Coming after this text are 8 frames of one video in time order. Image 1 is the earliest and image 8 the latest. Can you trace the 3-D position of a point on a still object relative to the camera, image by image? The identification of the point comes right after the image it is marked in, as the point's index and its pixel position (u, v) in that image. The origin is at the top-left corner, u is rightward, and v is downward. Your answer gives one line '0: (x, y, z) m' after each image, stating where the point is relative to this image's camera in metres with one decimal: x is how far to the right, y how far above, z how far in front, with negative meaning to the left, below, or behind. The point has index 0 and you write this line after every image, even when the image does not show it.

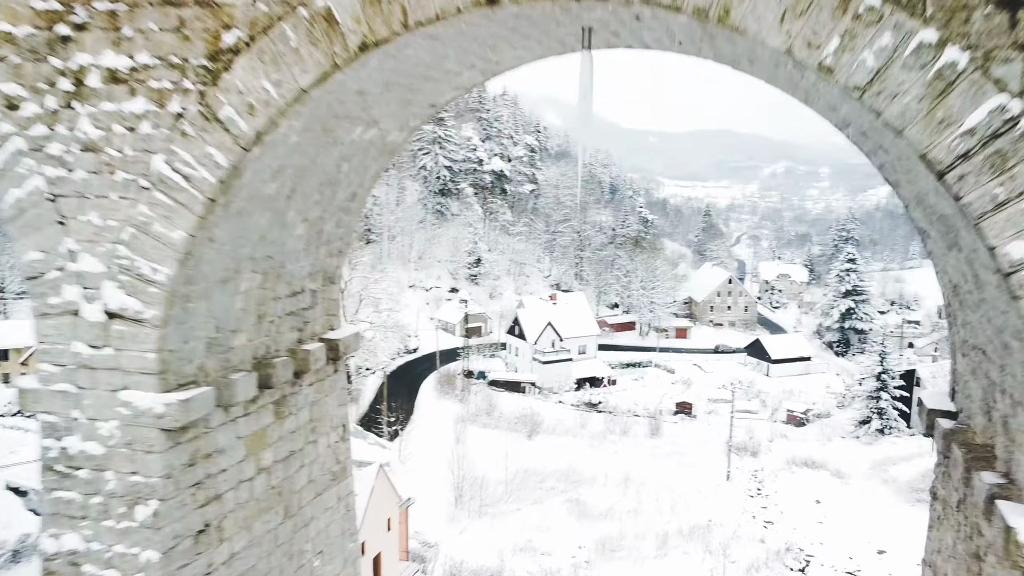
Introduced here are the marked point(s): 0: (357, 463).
0: (-2.7, -3.0, +14.3) m
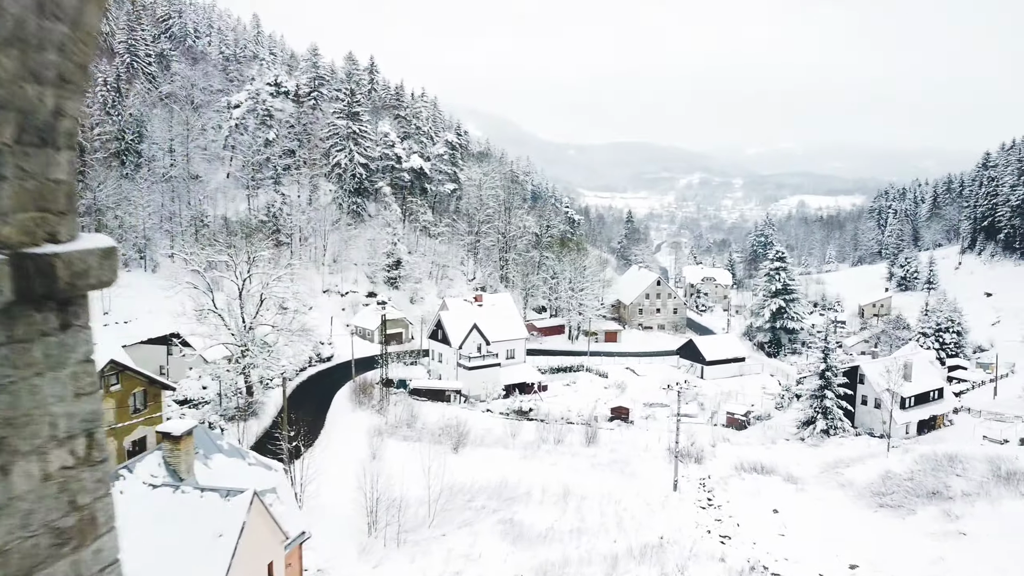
0: (-3.8, -2.6, +10.8) m
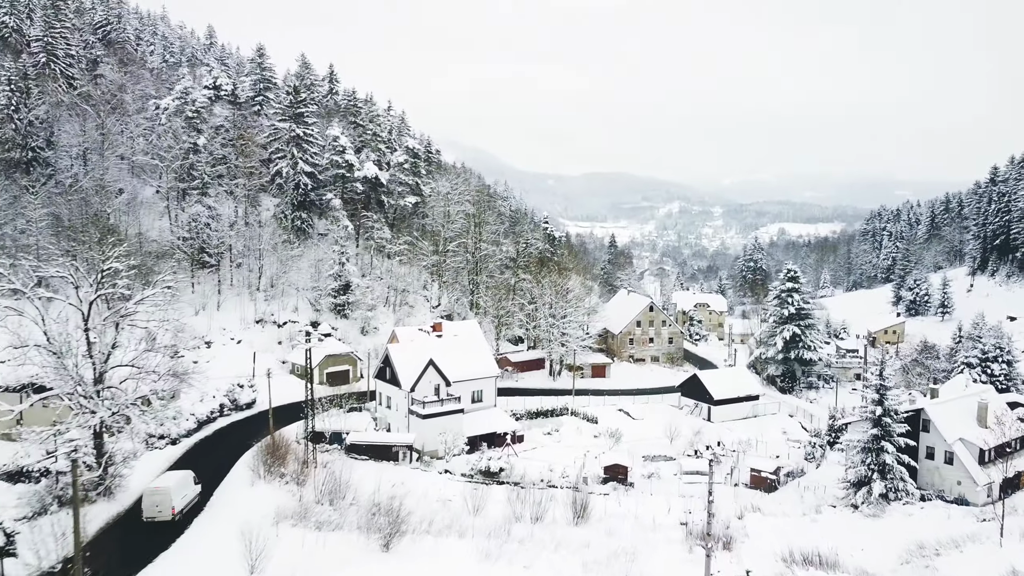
0: (-4.4, -2.6, +2.3) m
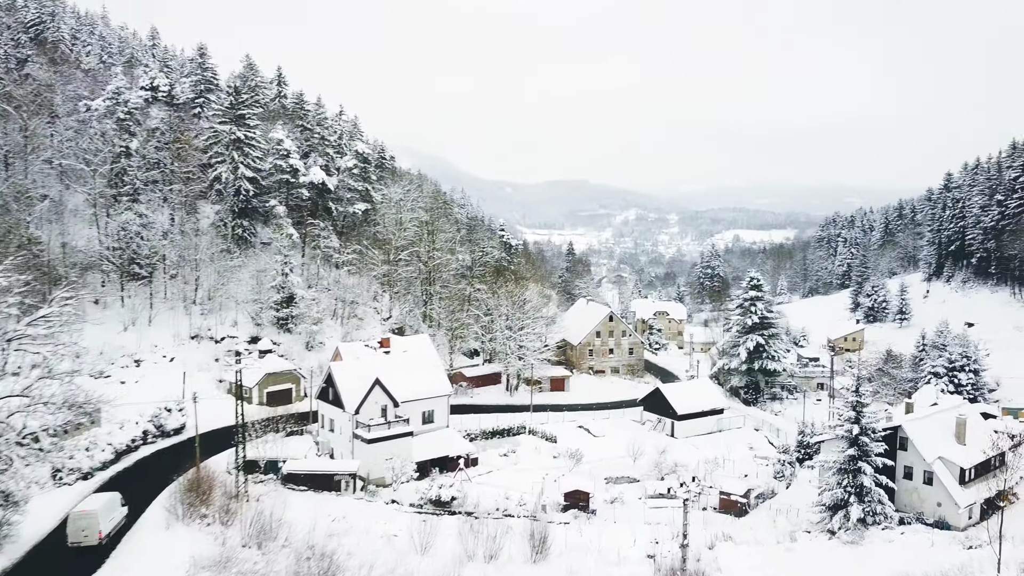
0: (-4.7, -2.8, -0.2) m
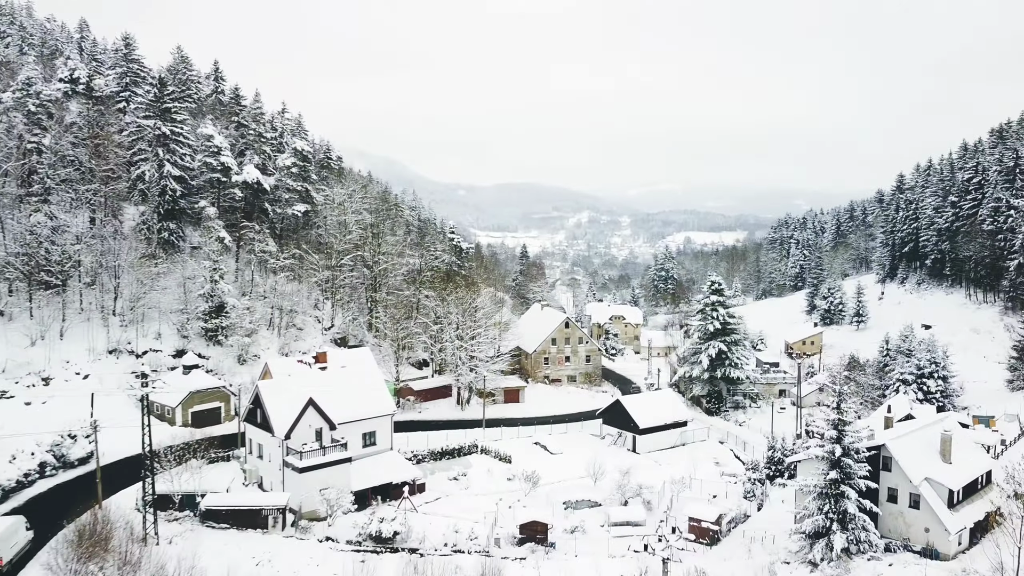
0: (-4.6, -3.0, -3.3) m
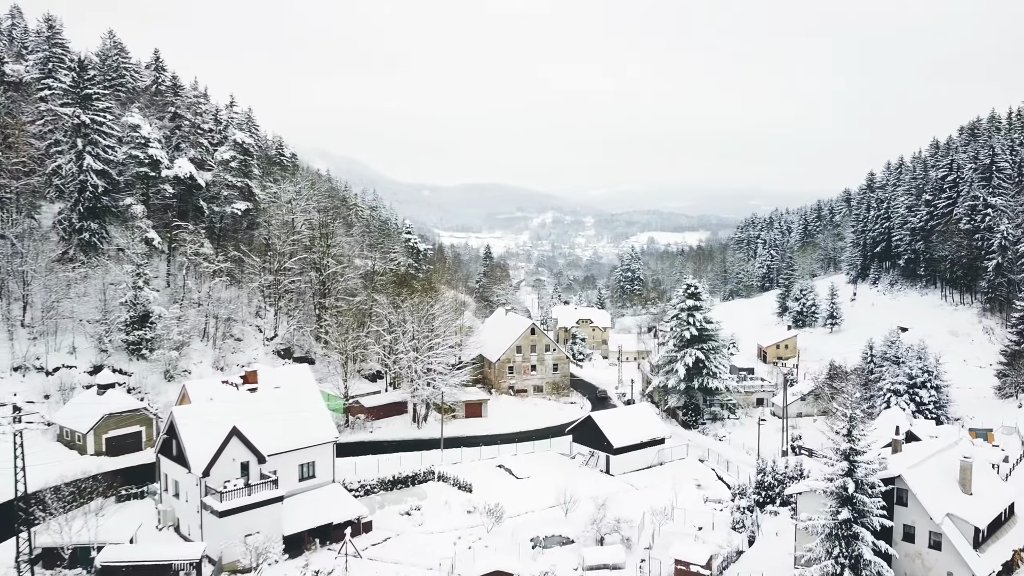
0: (-4.5, -3.2, -7.1) m
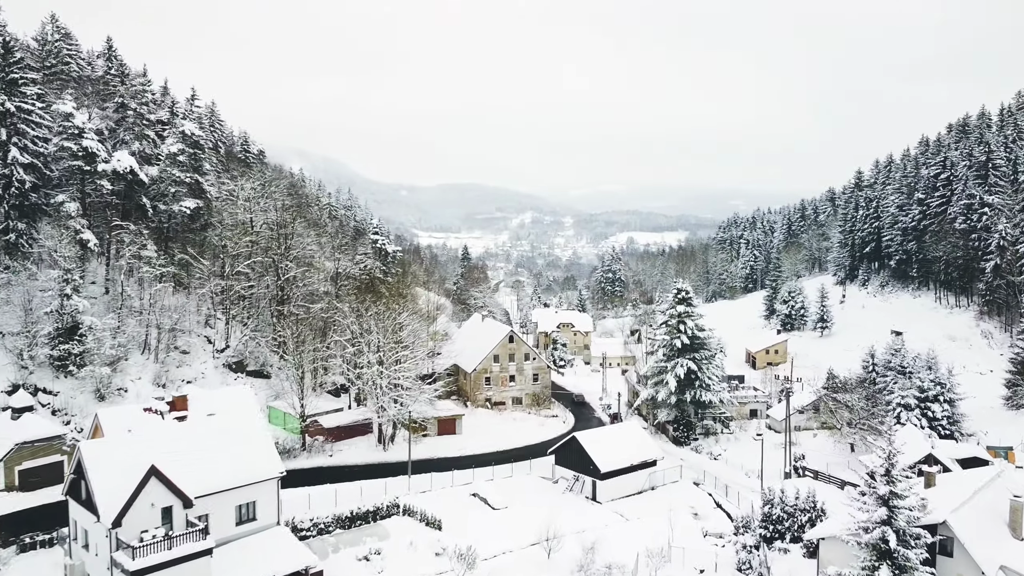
0: (-4.3, -3.5, -10.8) m
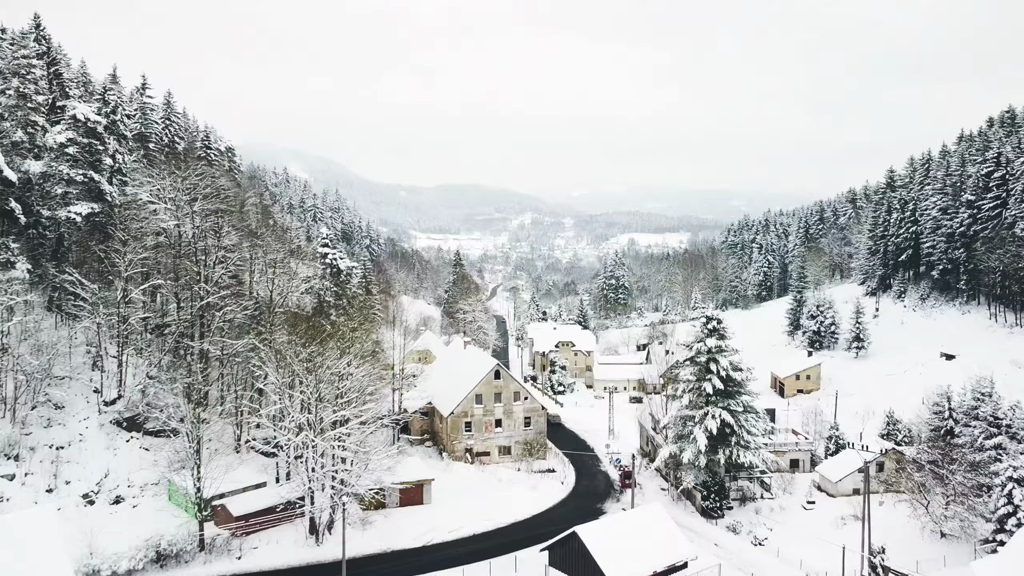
0: (-5.0, -4.6, -19.7) m
